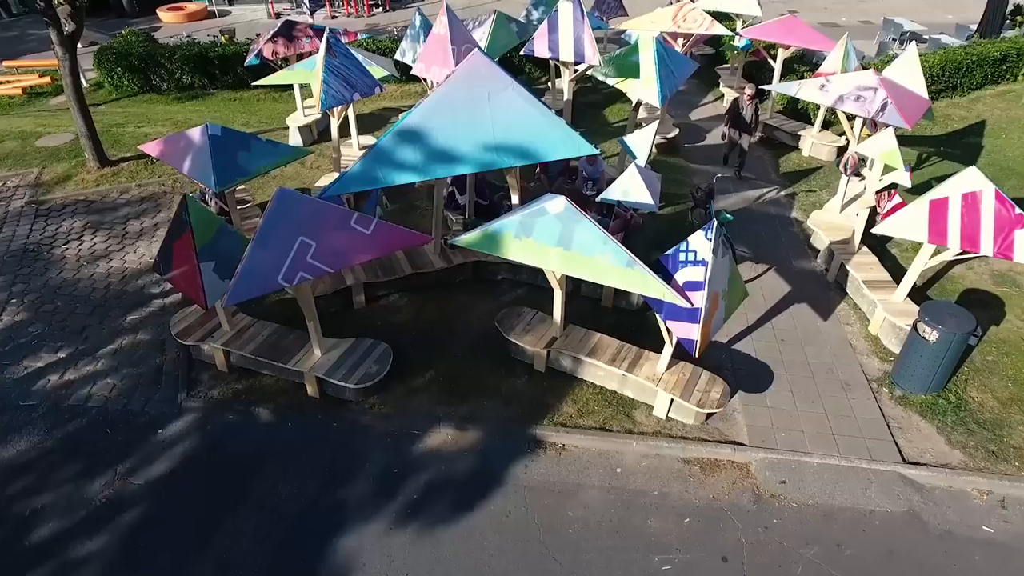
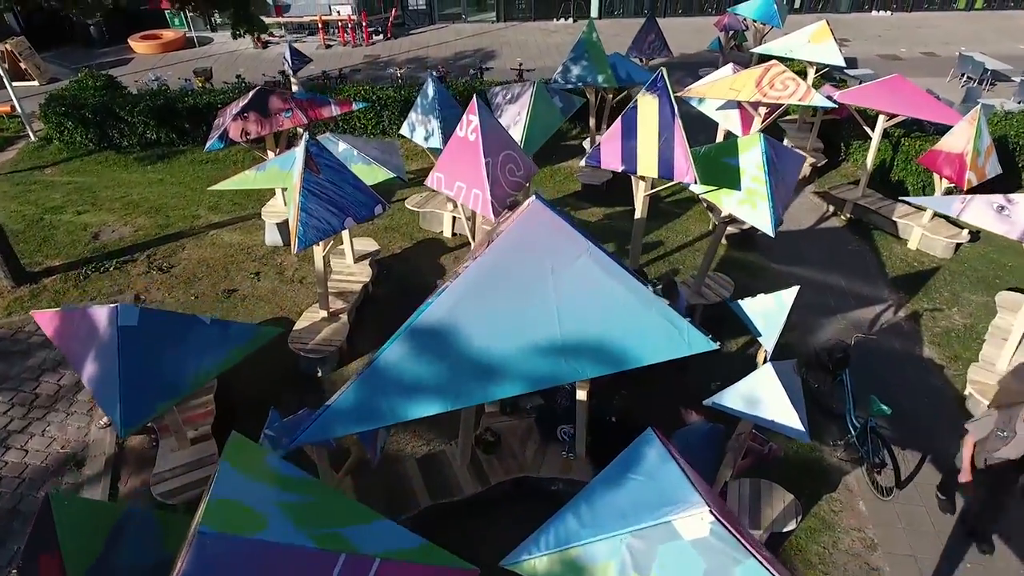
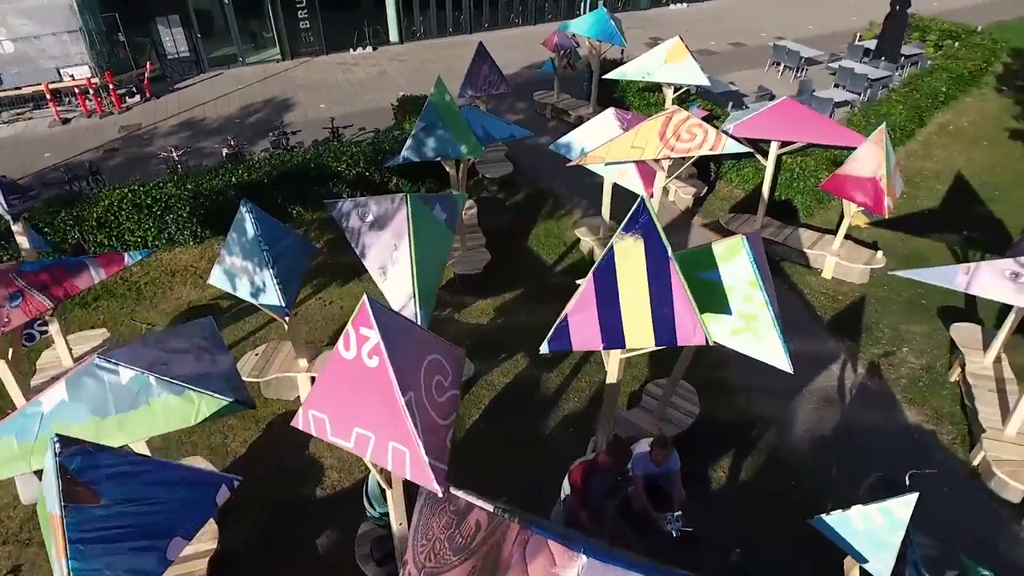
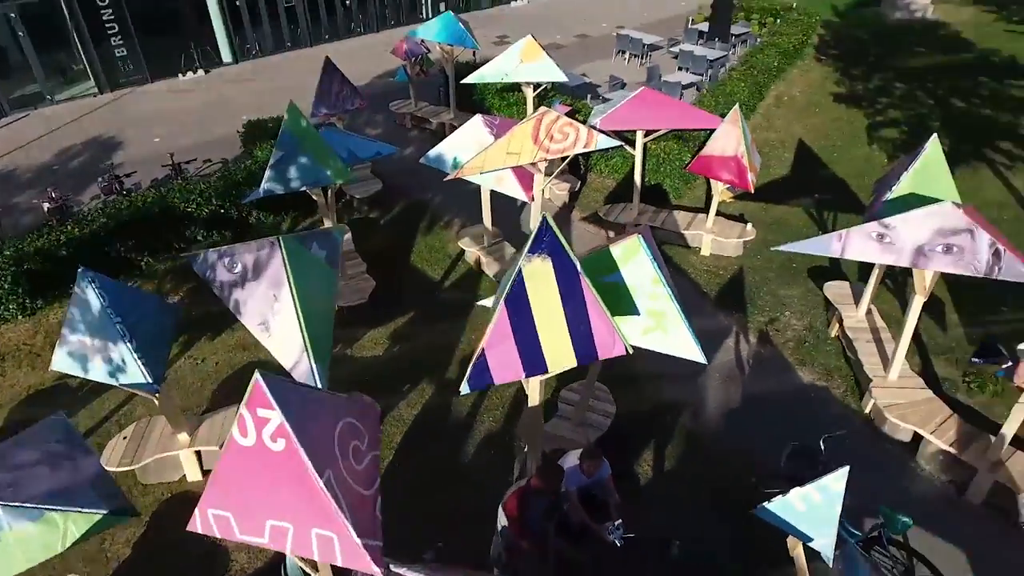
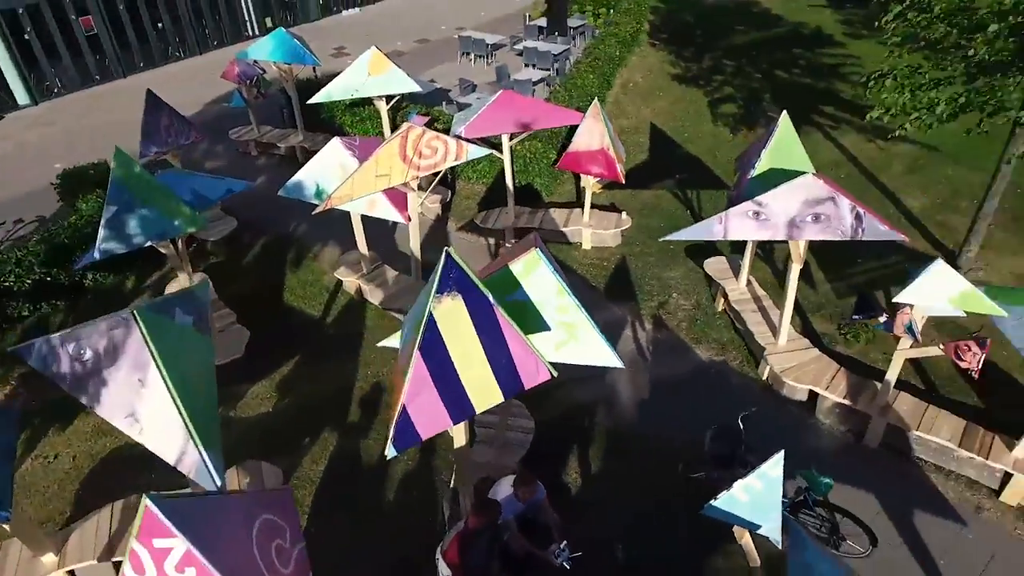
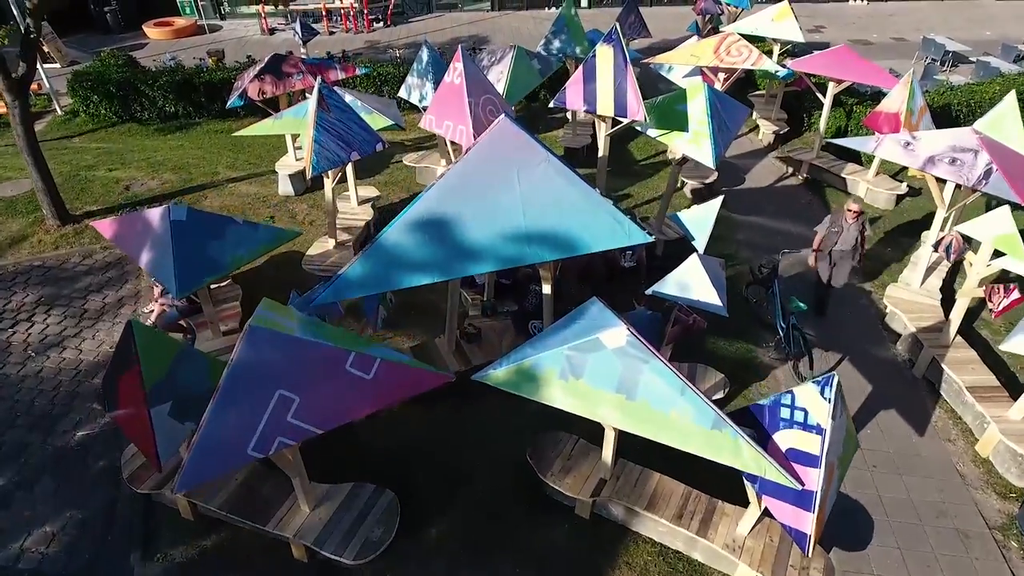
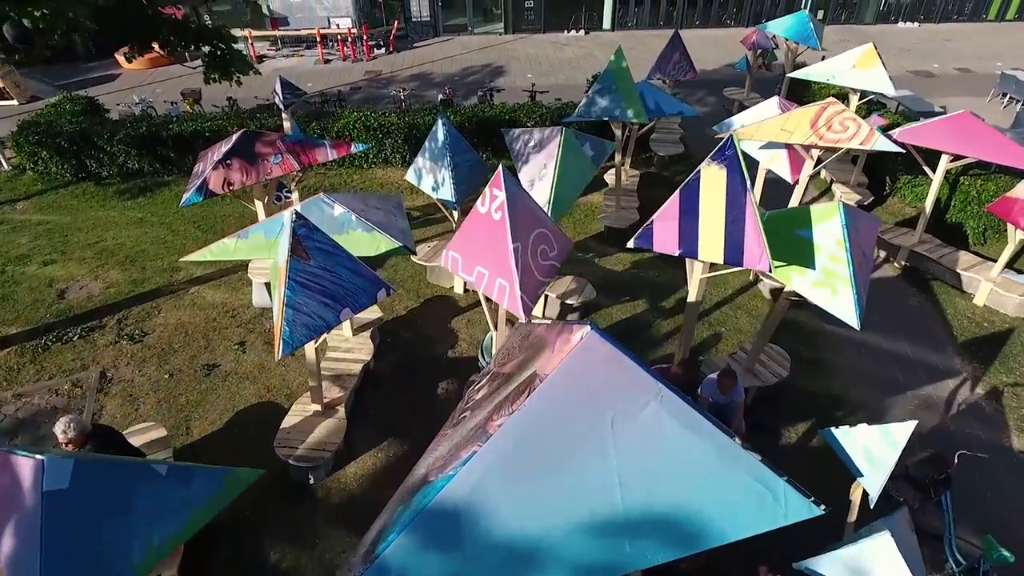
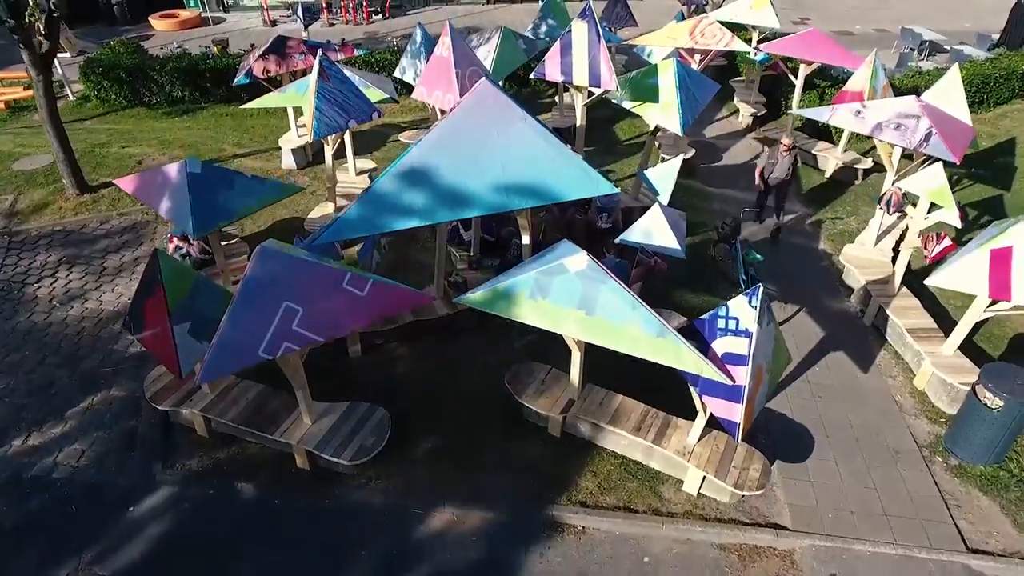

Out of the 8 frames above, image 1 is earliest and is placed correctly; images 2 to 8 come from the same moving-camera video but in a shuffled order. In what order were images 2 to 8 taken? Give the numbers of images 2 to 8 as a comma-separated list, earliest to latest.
8, 6, 2, 7, 3, 4, 5
